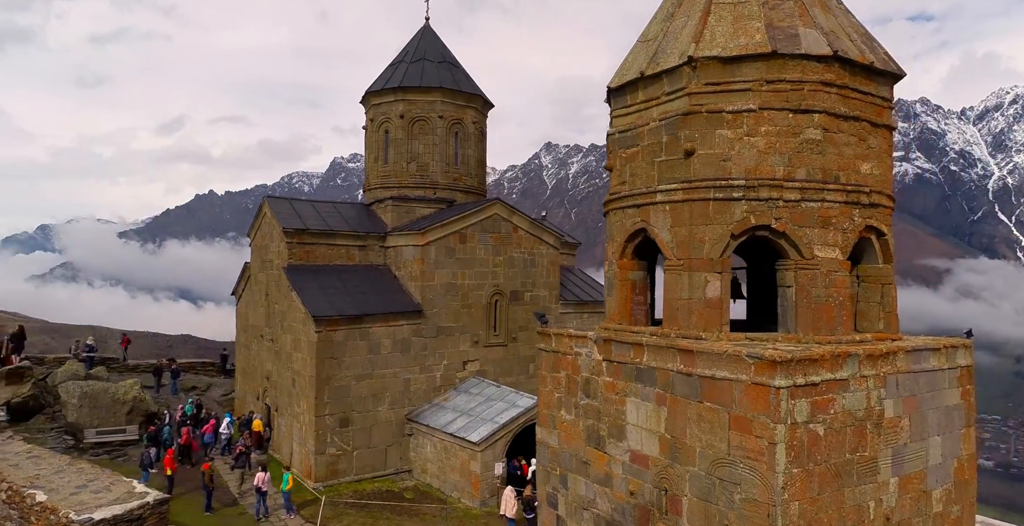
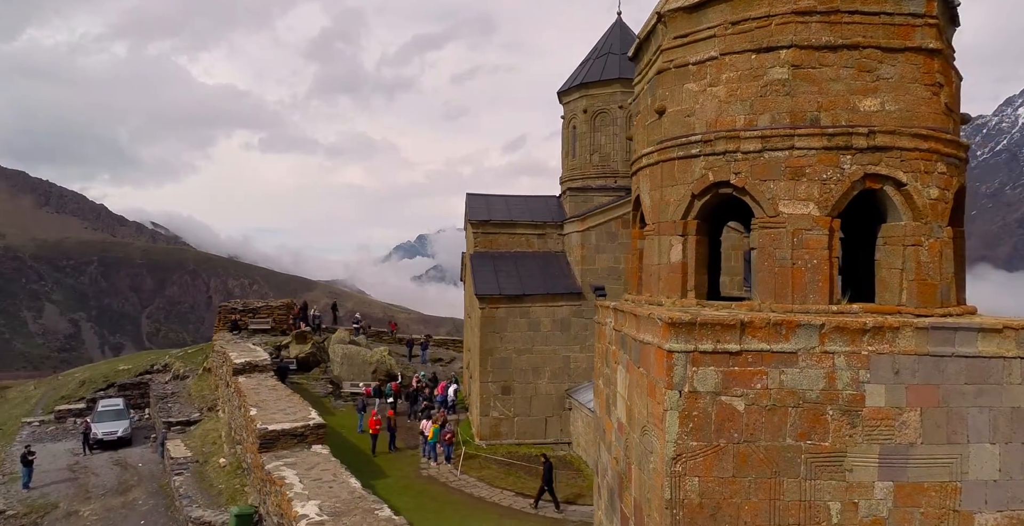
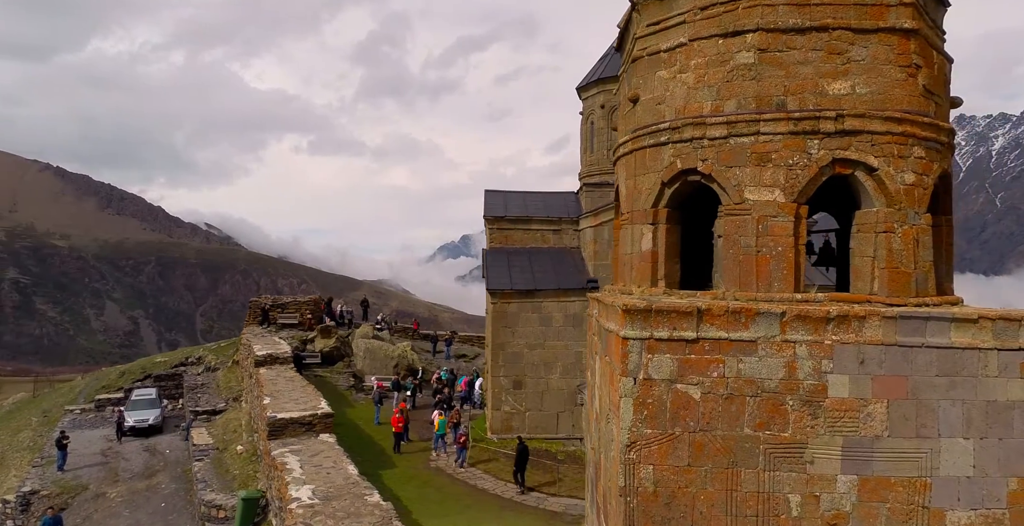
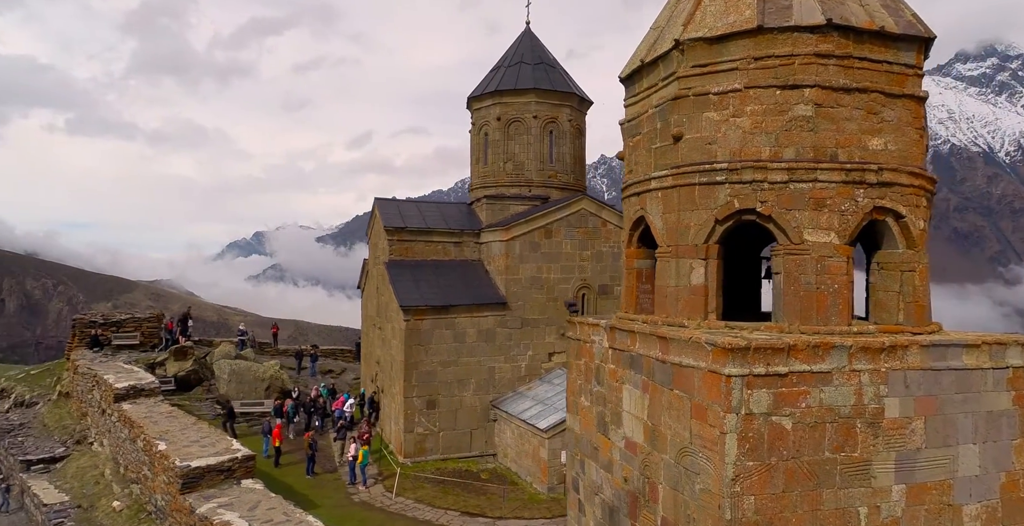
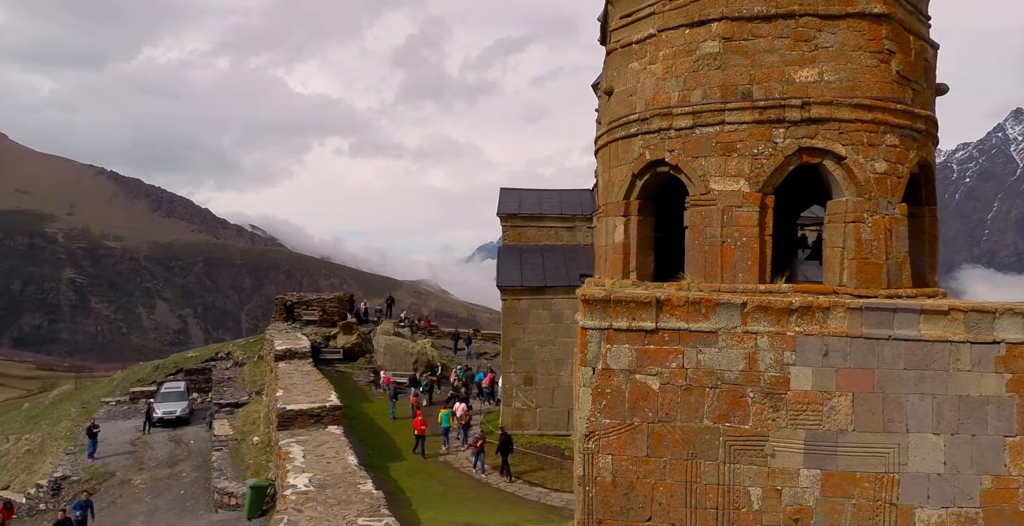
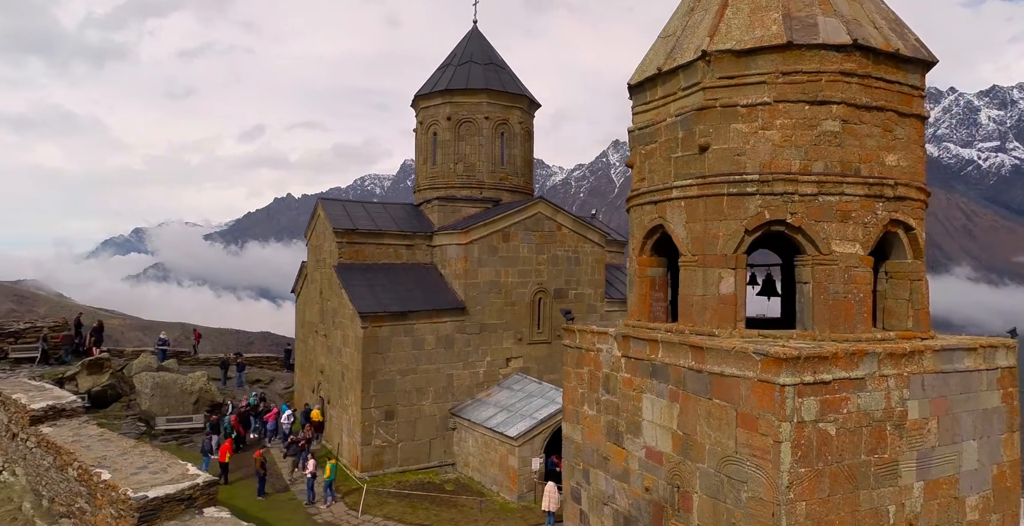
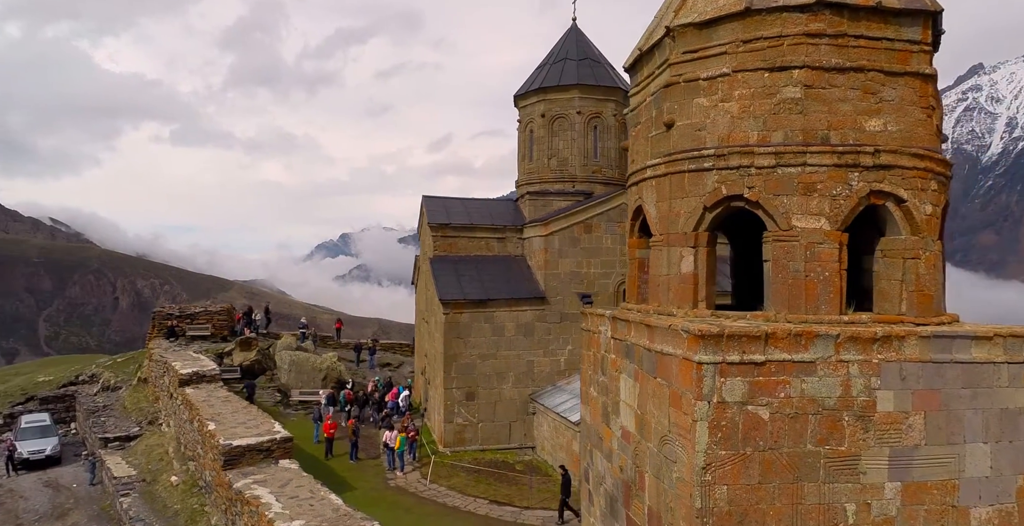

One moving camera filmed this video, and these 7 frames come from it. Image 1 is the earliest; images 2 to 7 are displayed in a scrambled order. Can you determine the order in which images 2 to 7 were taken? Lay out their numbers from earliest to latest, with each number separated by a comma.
6, 4, 7, 2, 3, 5
